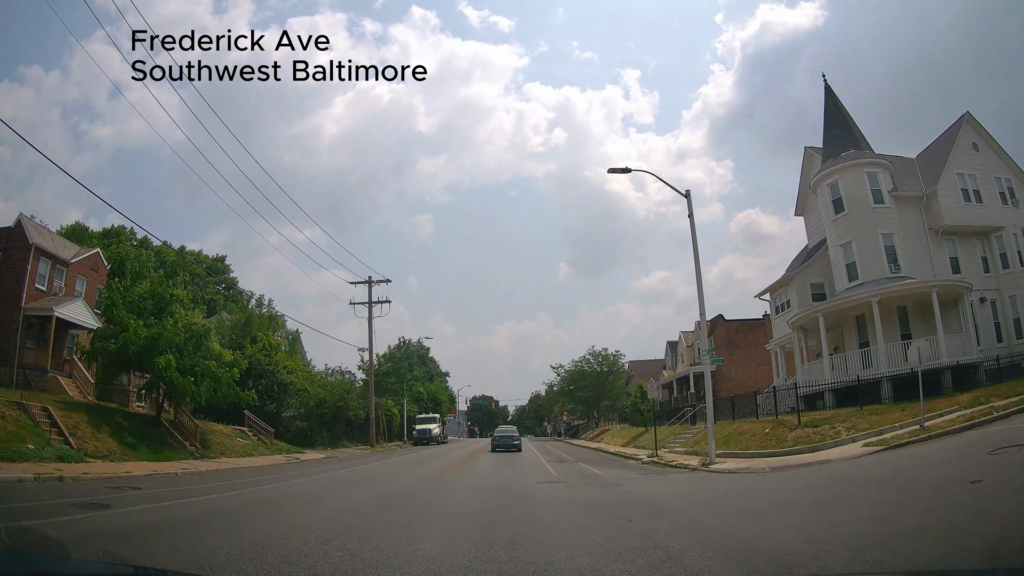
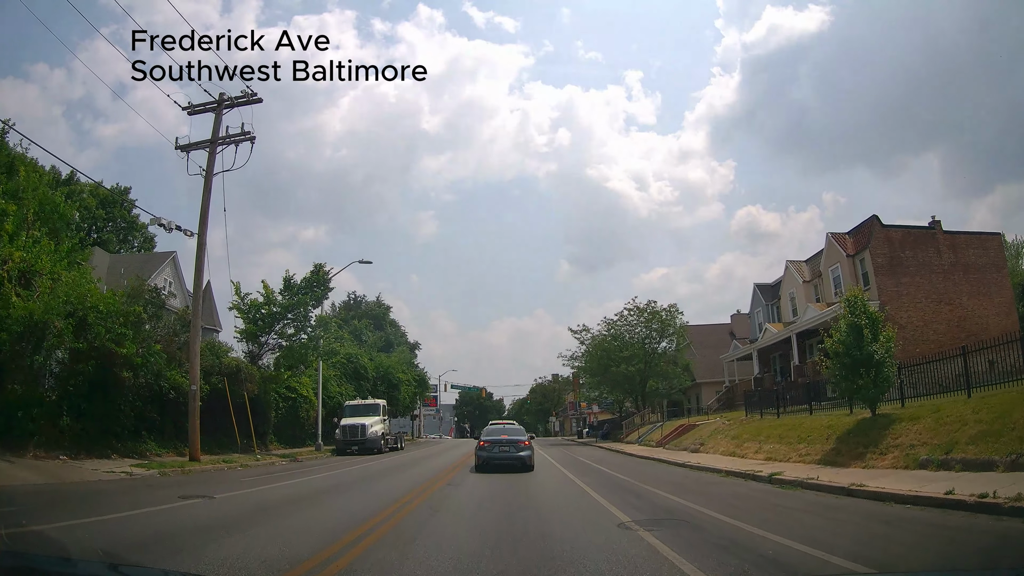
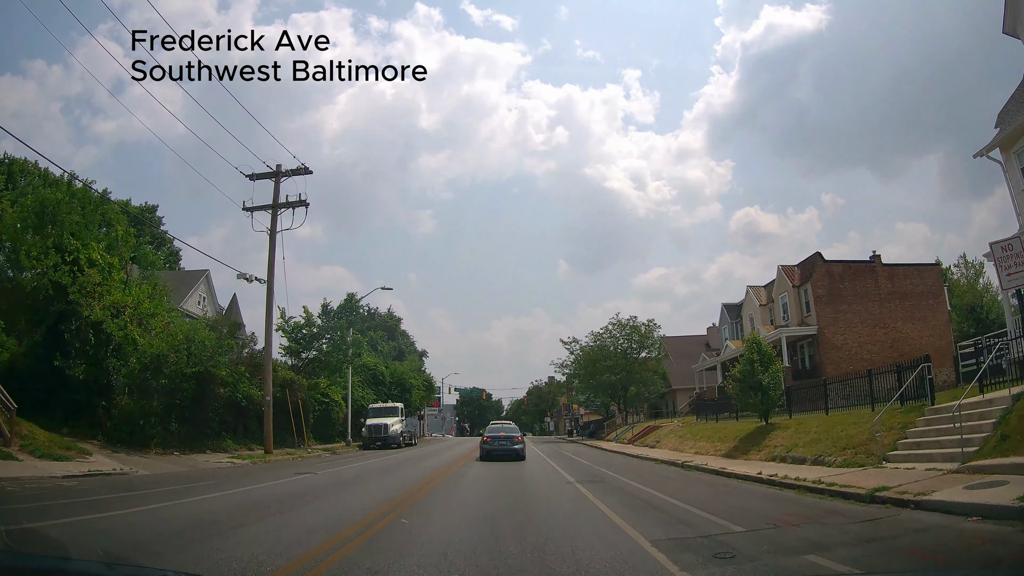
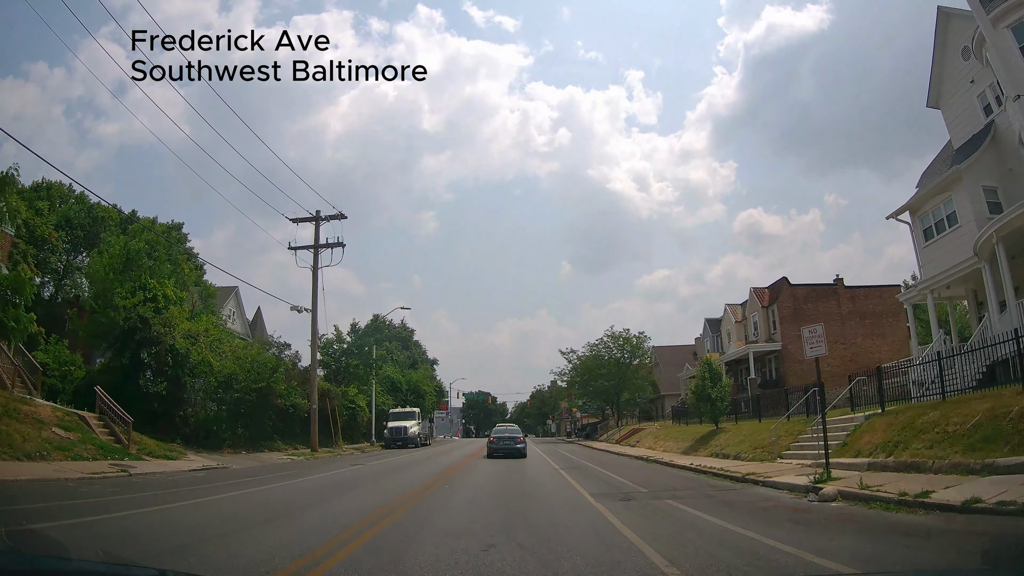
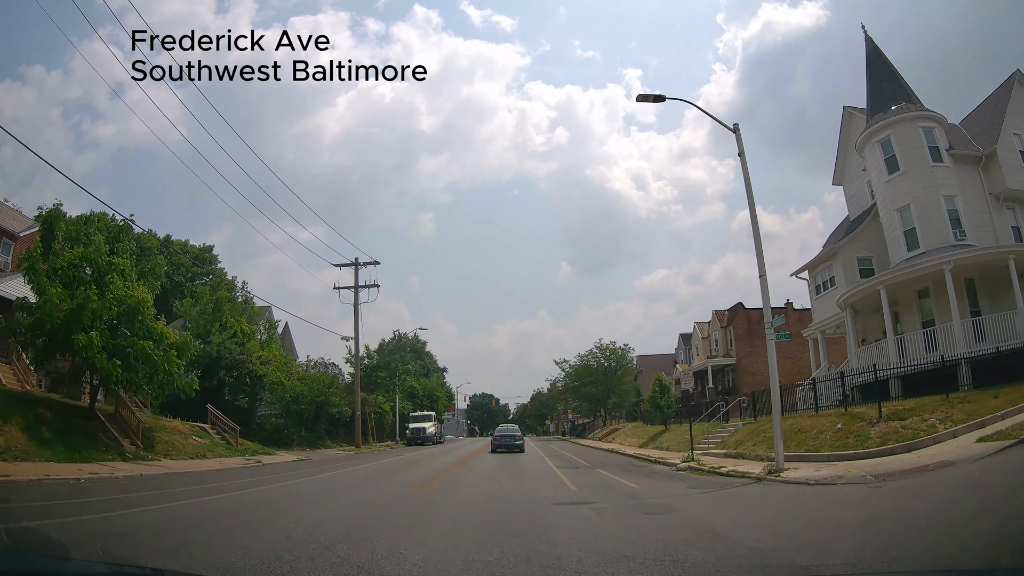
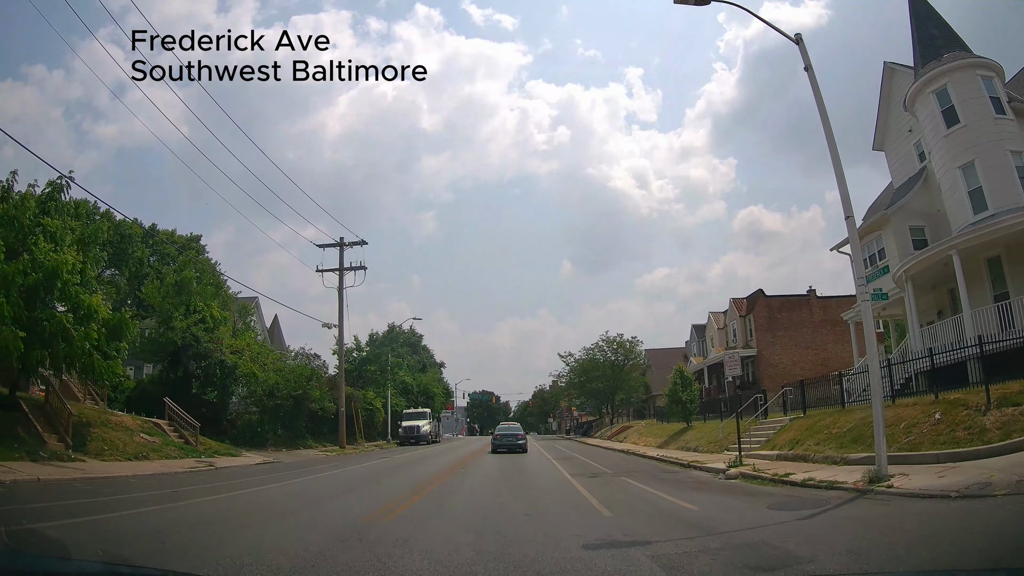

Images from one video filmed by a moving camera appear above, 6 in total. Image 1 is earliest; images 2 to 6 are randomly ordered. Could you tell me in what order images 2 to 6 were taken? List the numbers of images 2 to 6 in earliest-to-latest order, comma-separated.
5, 6, 4, 3, 2
